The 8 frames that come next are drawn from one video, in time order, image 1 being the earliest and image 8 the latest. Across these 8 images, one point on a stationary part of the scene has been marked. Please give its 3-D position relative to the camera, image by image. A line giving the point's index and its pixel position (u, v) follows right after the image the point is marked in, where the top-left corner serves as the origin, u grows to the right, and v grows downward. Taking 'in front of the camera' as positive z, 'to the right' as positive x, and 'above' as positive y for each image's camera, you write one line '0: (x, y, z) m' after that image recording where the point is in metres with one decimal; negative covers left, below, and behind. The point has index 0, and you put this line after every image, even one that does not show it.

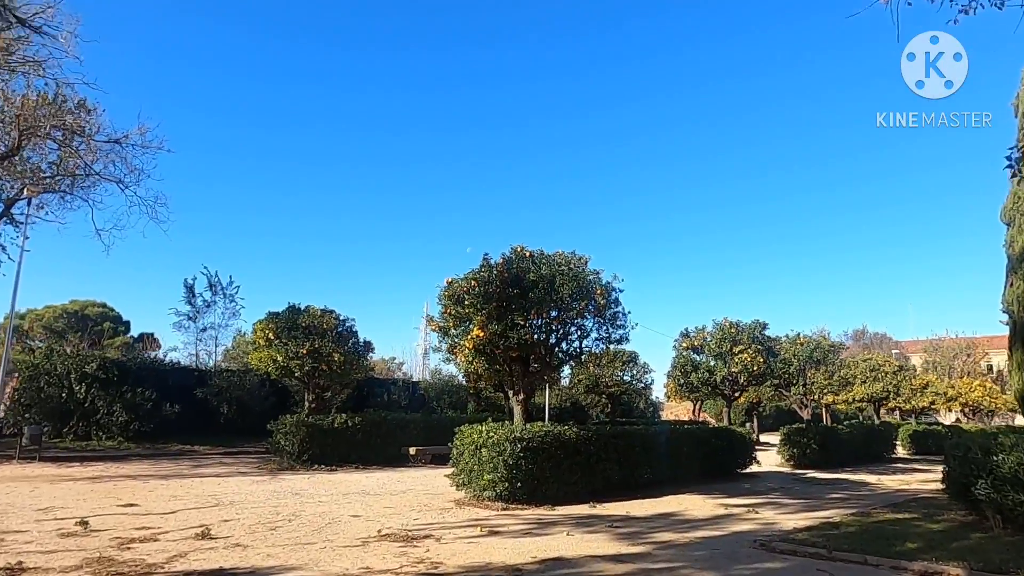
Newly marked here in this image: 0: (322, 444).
0: (-4.5, -3.7, +15.7) m
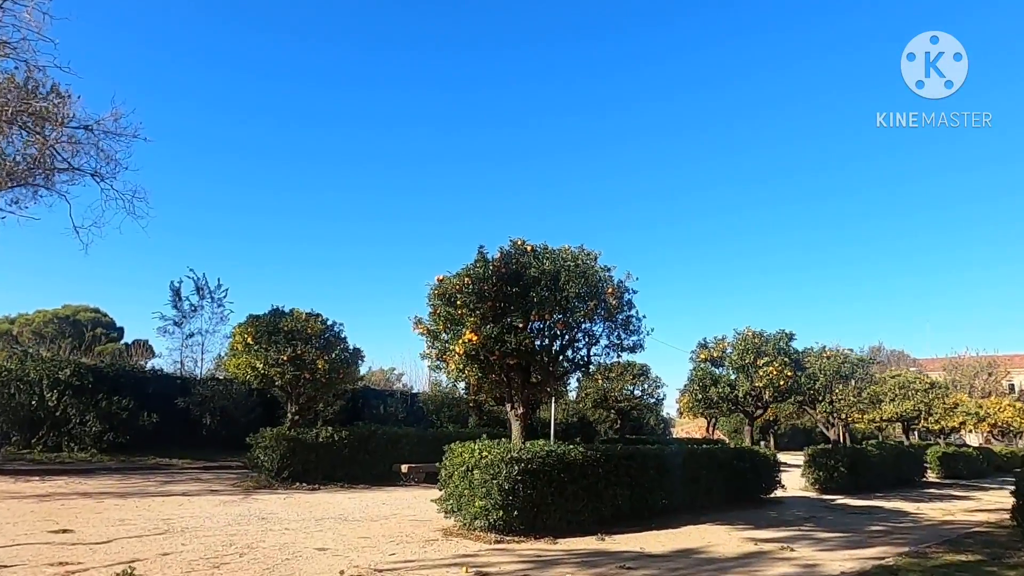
0: (-4.5, -3.7, +14.4) m
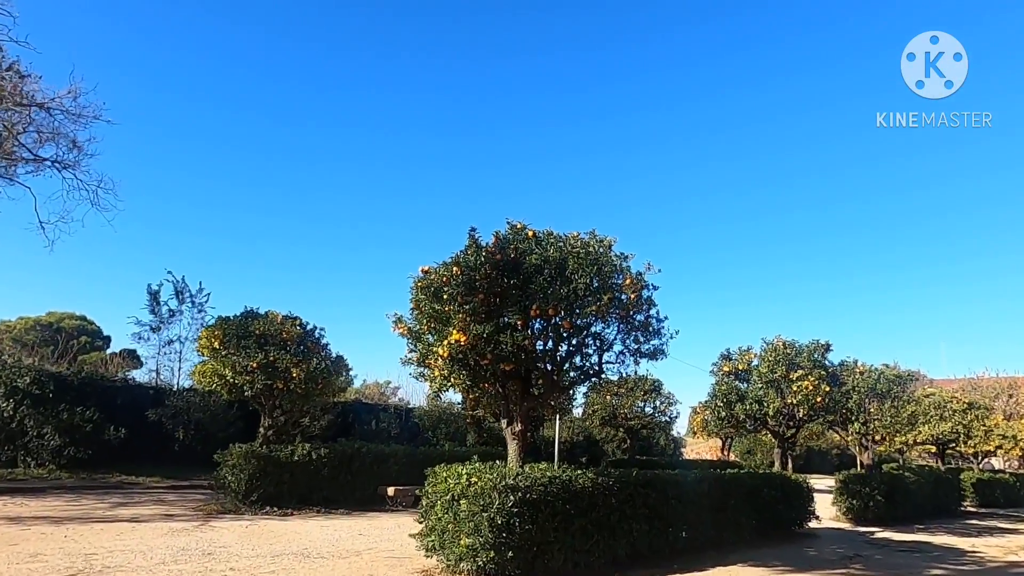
0: (-4.5, -3.7, +12.8) m
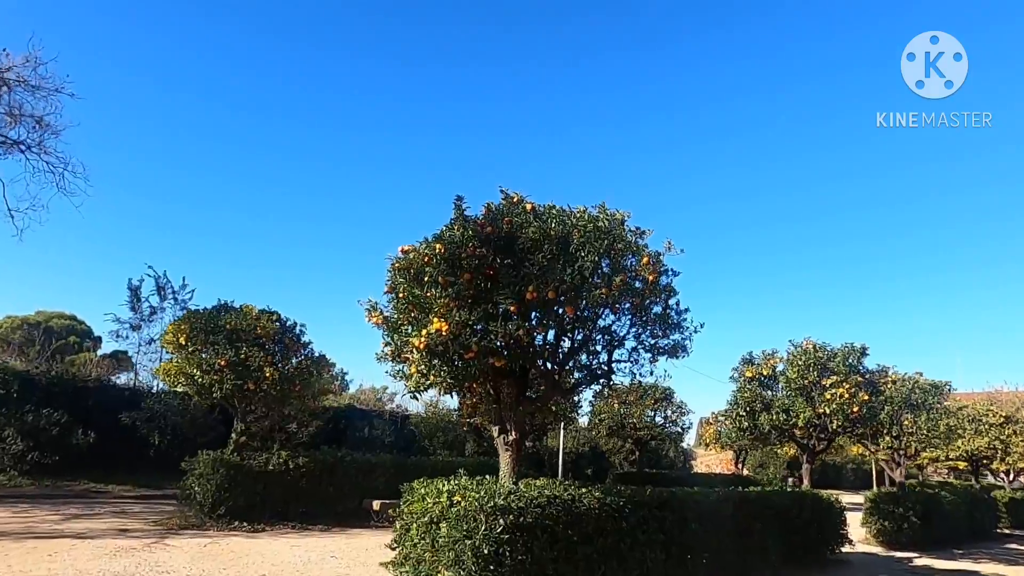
0: (-4.6, -3.6, +11.5) m
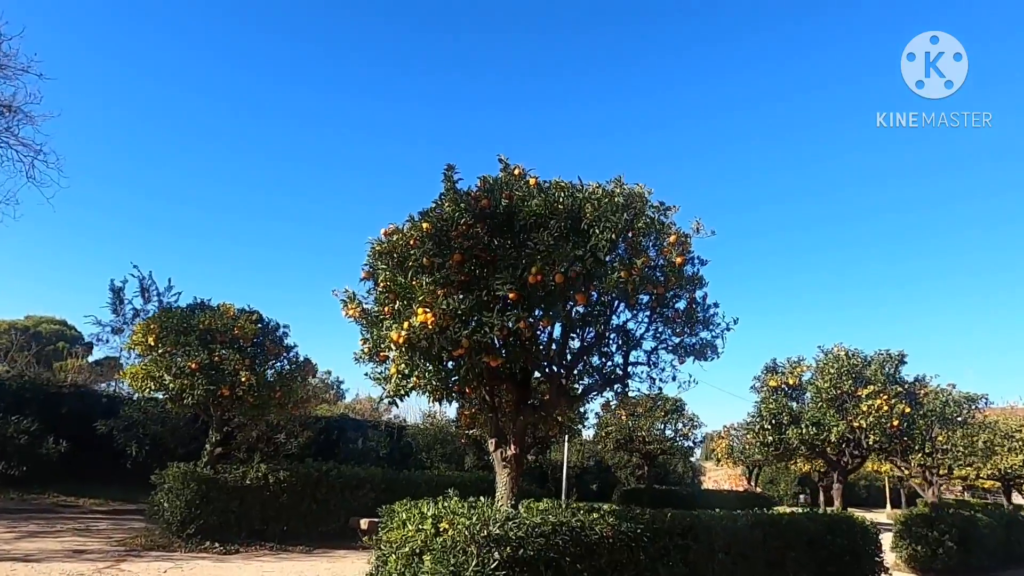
0: (-4.6, -3.5, +10.5) m
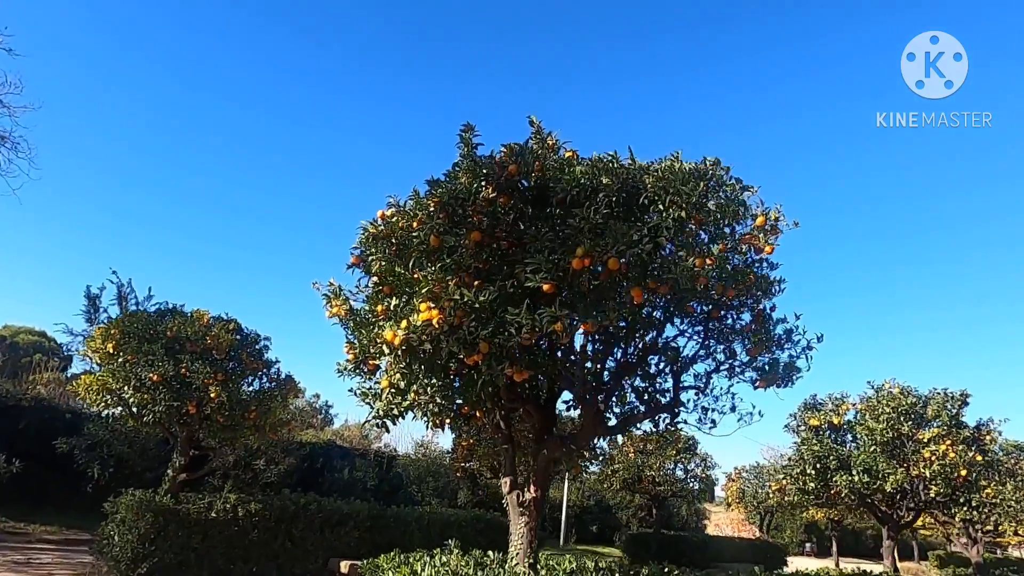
0: (-4.5, -3.6, +9.1) m
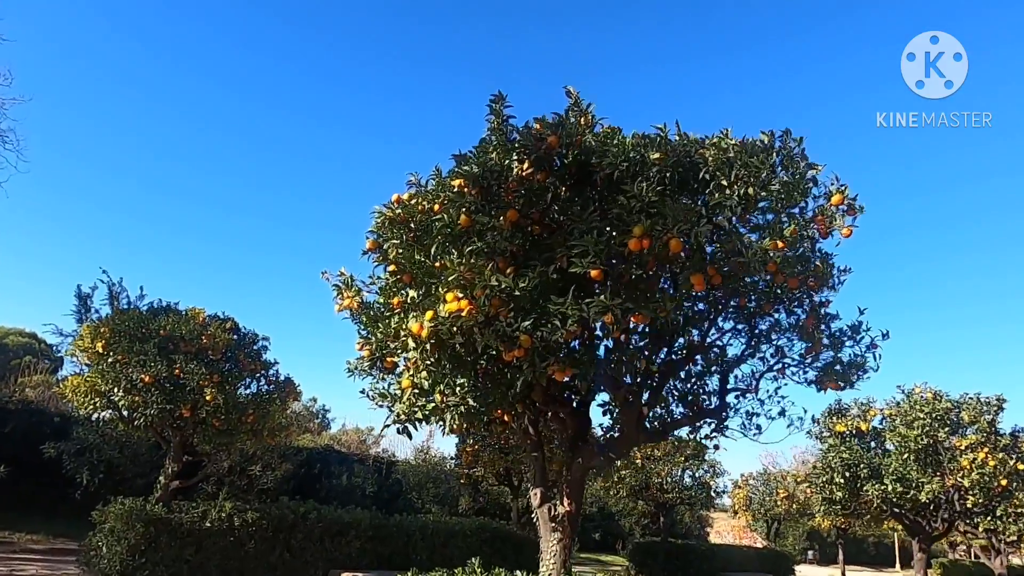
0: (-4.4, -3.5, +8.6) m
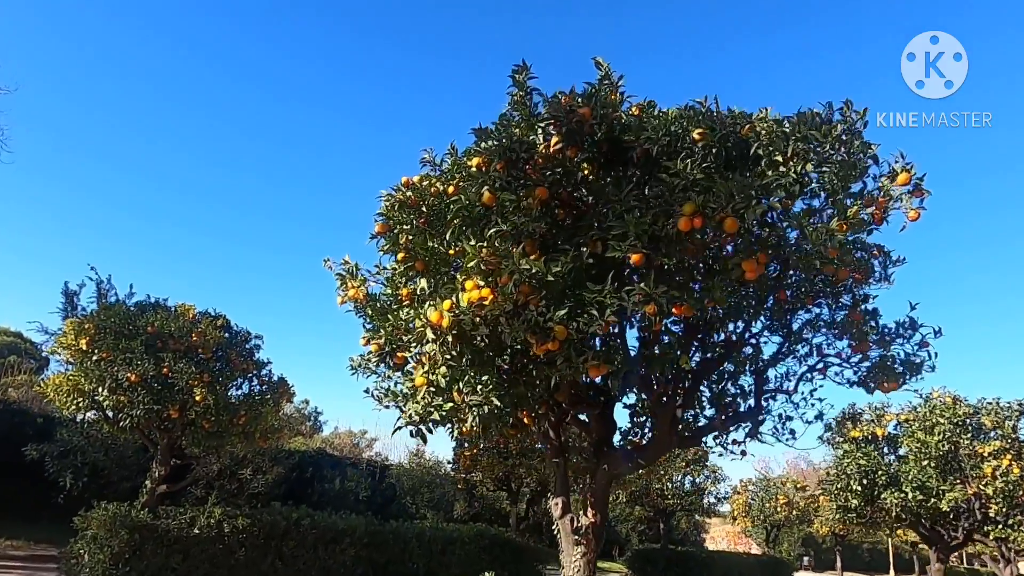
0: (-4.3, -3.4, +8.2) m
